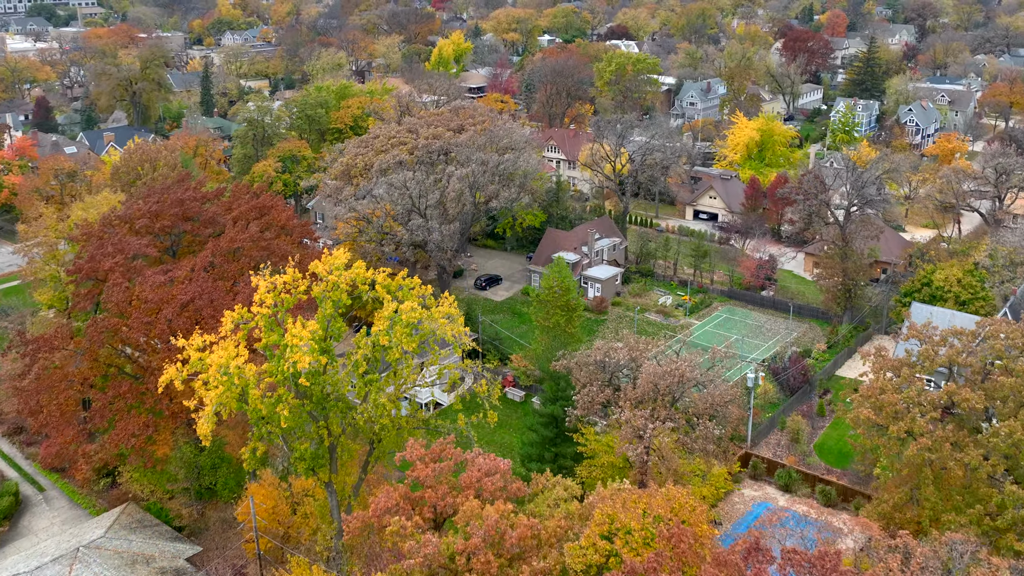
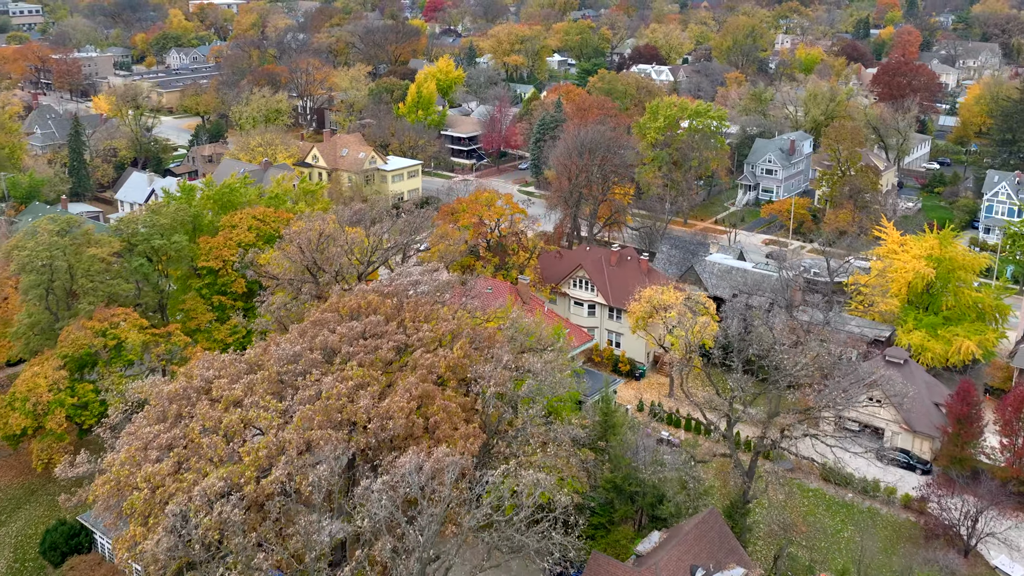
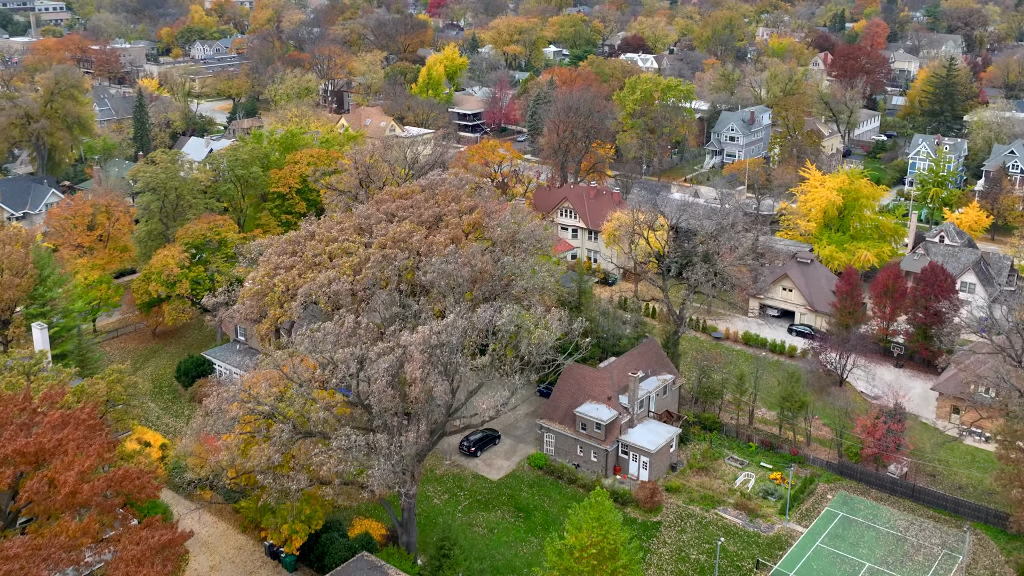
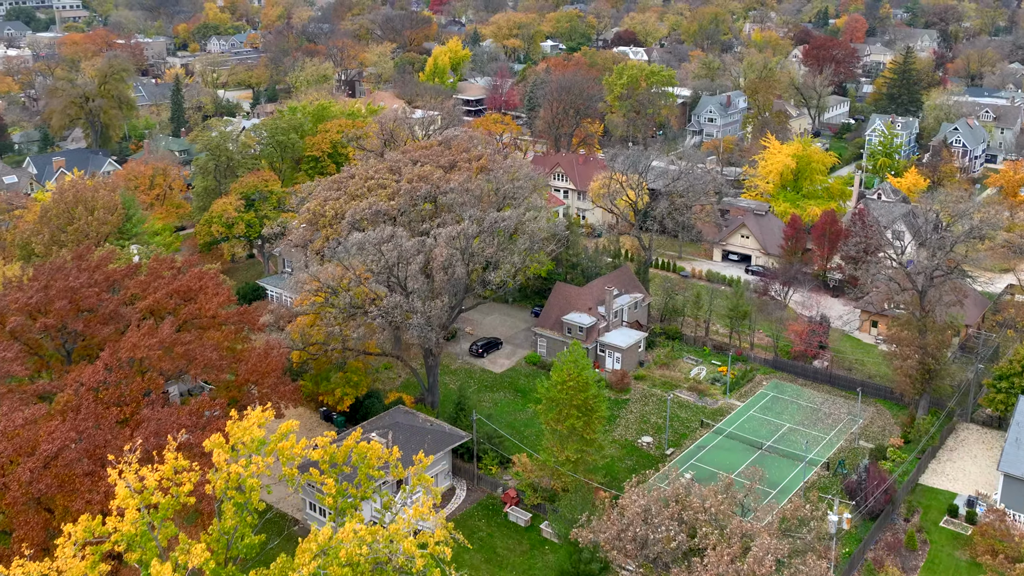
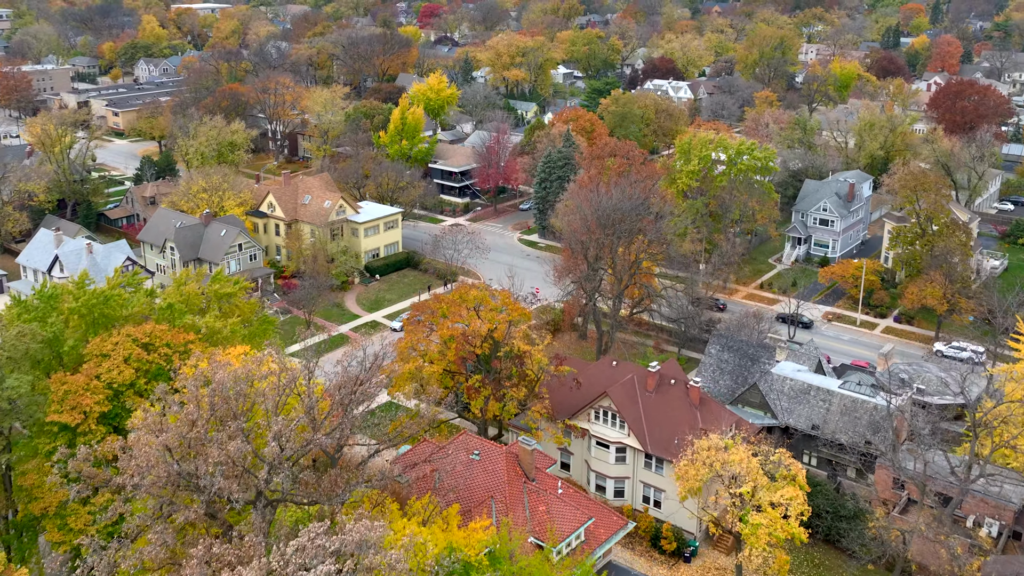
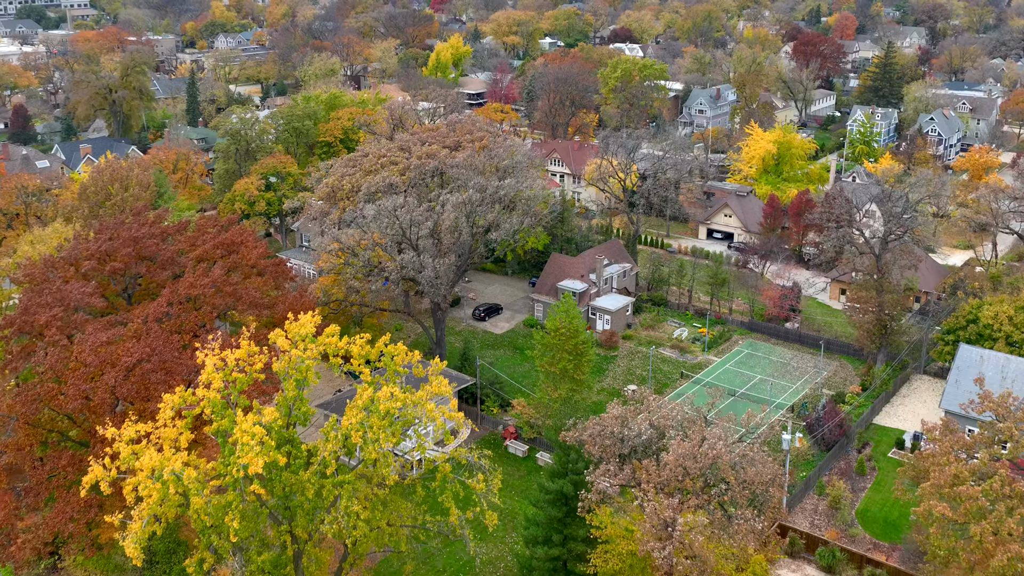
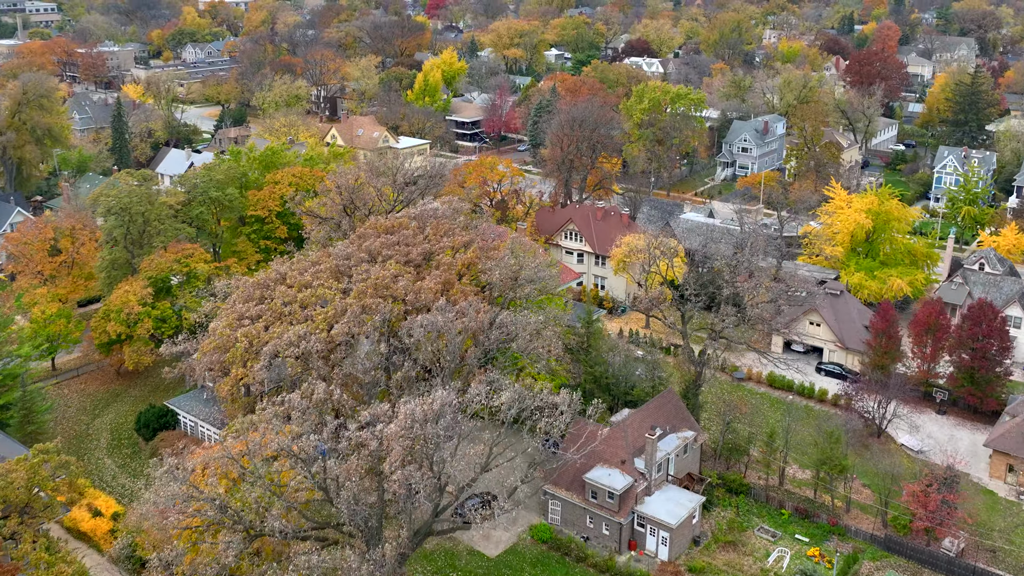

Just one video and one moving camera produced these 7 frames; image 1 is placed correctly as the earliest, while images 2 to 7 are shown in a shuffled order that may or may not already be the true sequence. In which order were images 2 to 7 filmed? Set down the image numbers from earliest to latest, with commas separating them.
6, 4, 3, 7, 2, 5
